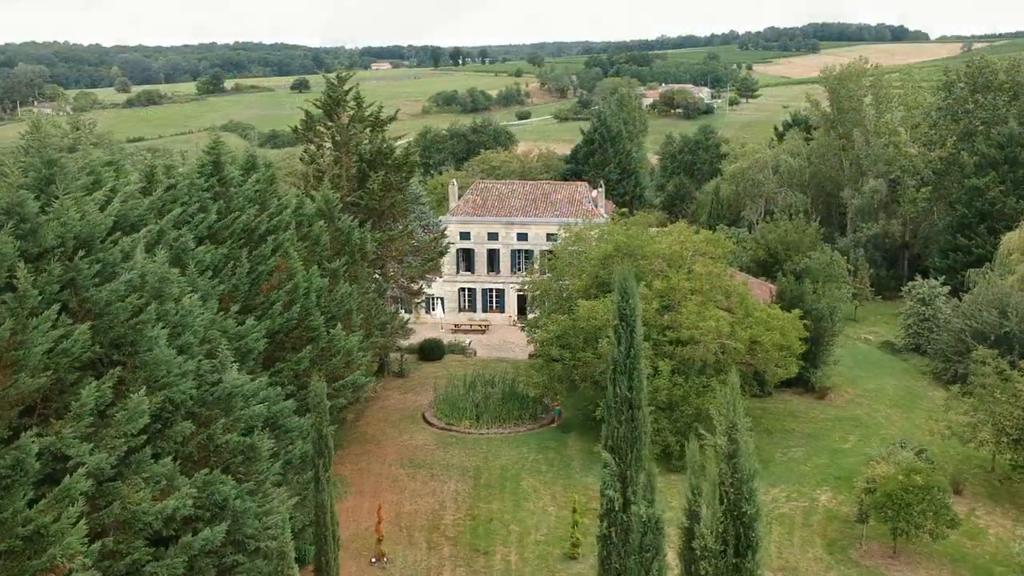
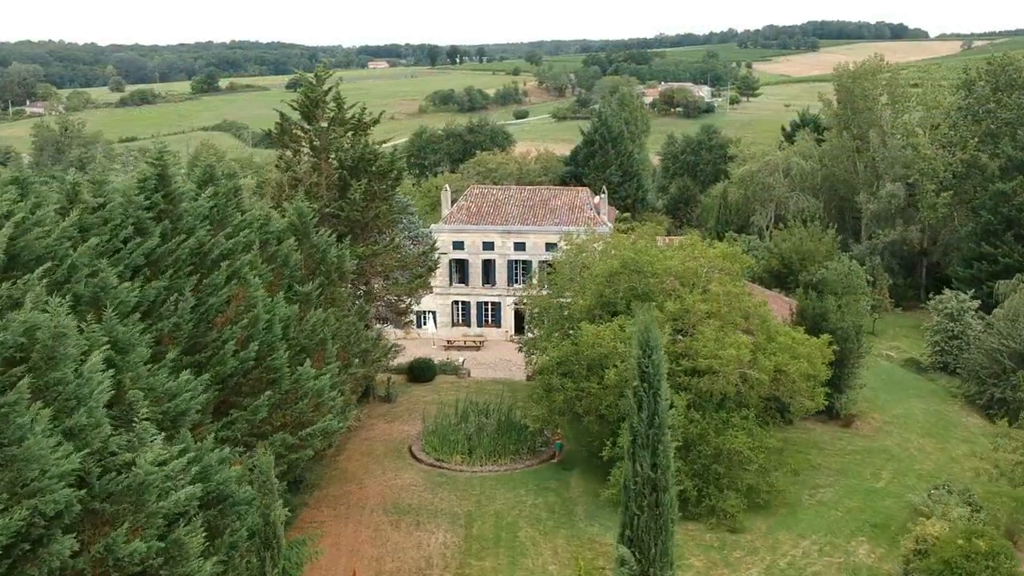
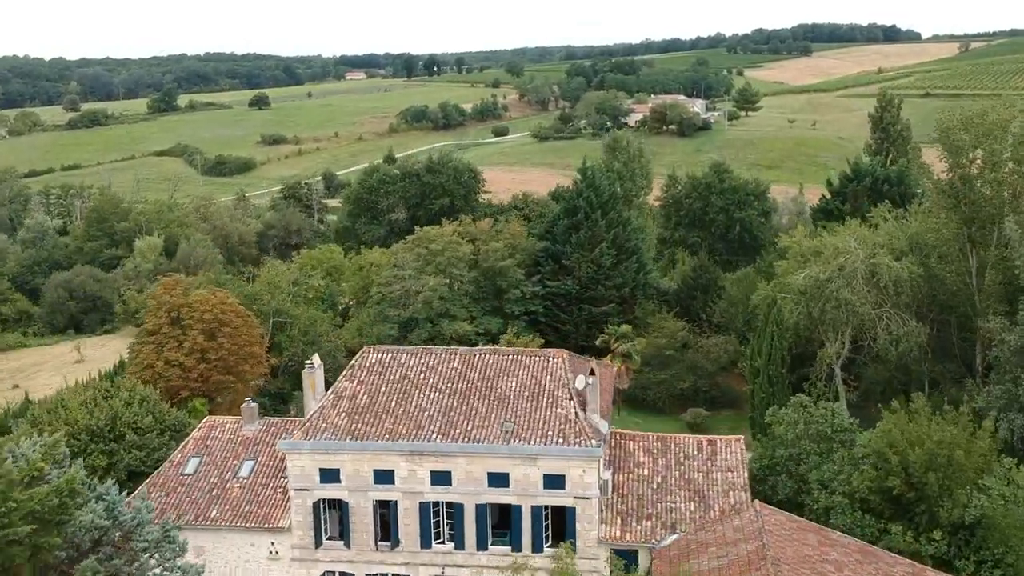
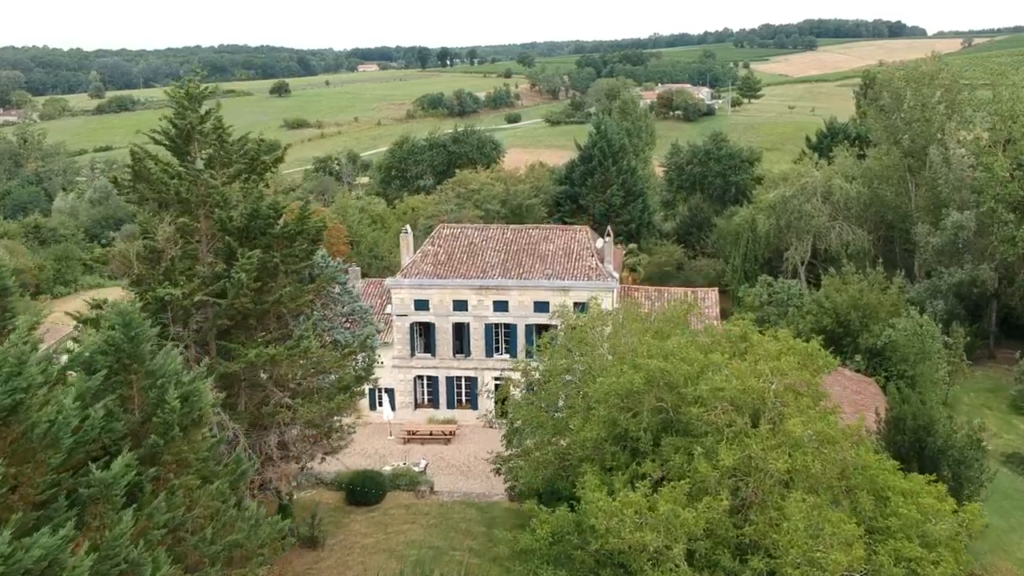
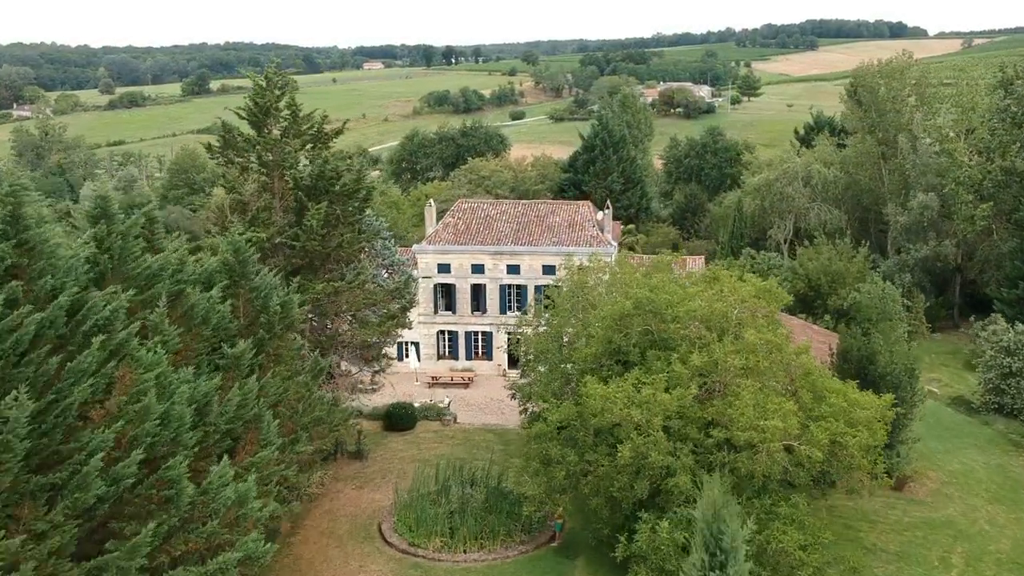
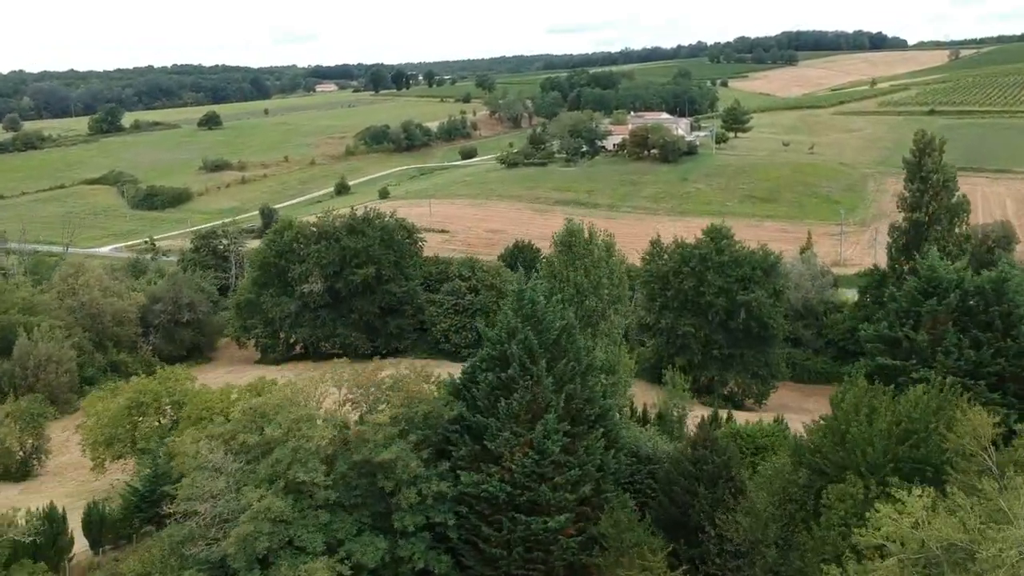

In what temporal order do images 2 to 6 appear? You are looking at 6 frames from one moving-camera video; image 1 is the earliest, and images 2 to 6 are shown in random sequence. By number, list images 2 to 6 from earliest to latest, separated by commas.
2, 5, 4, 3, 6
